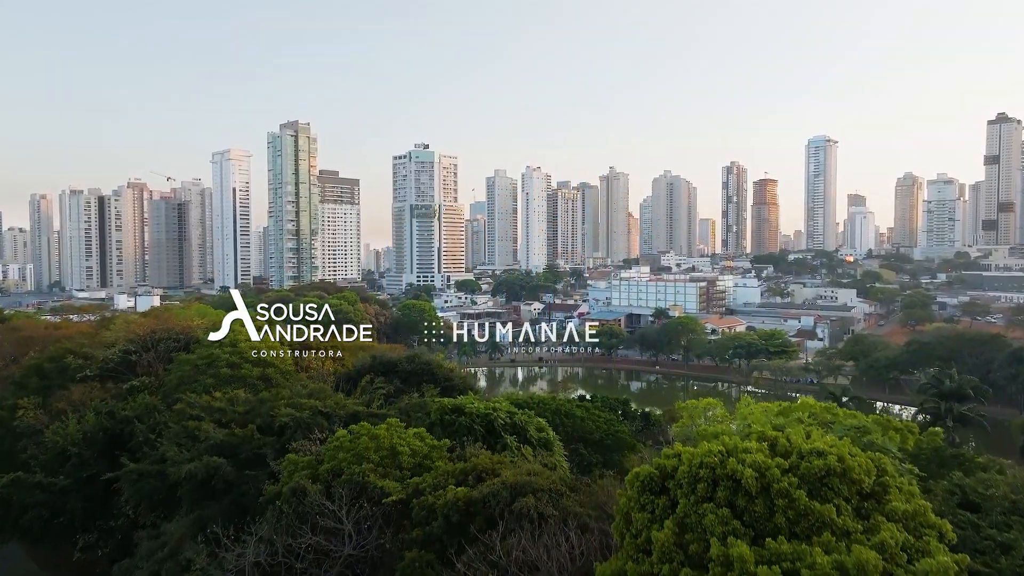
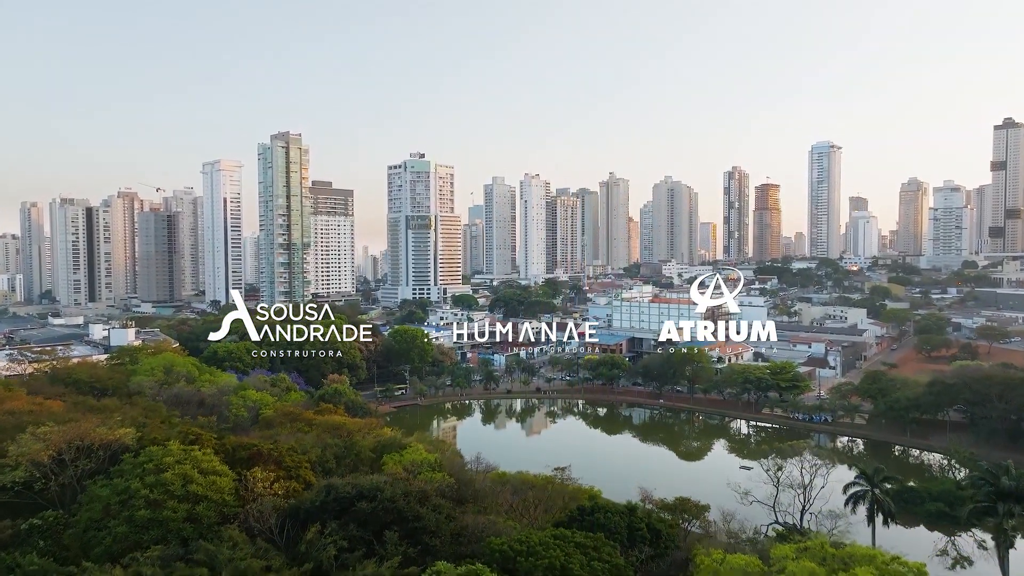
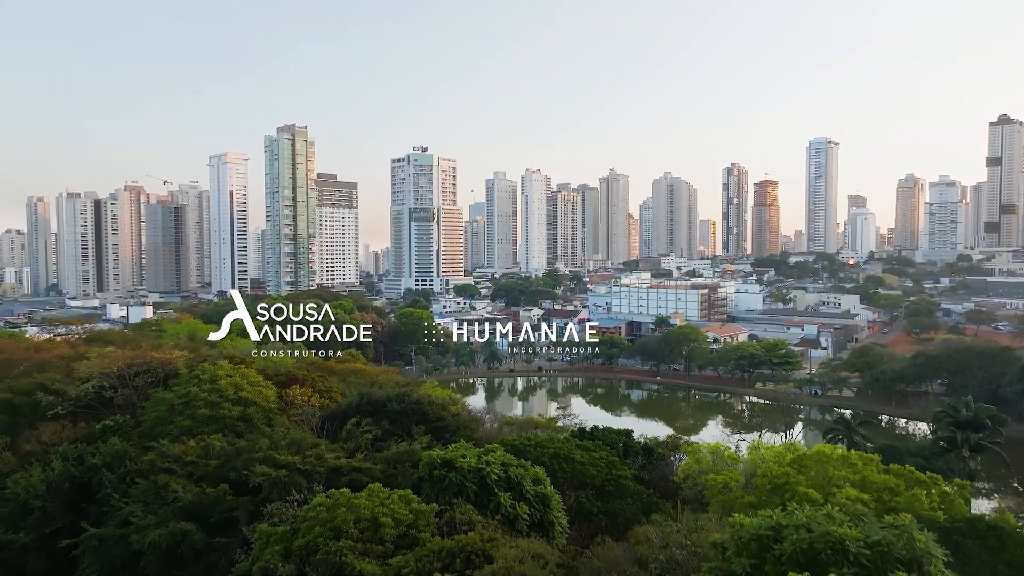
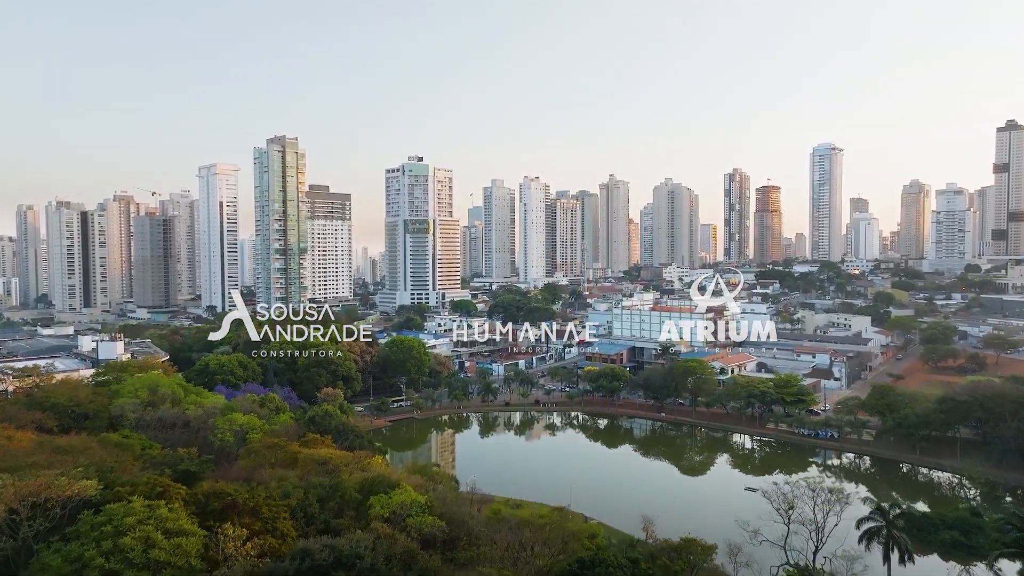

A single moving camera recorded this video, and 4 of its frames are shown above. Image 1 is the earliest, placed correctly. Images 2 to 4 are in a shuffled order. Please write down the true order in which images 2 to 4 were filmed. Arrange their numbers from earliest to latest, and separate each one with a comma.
3, 2, 4
